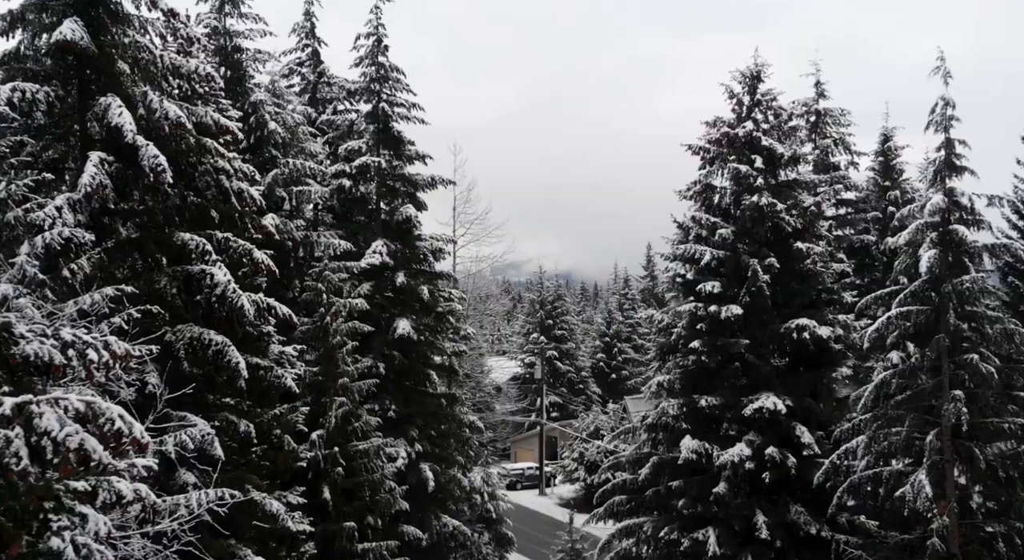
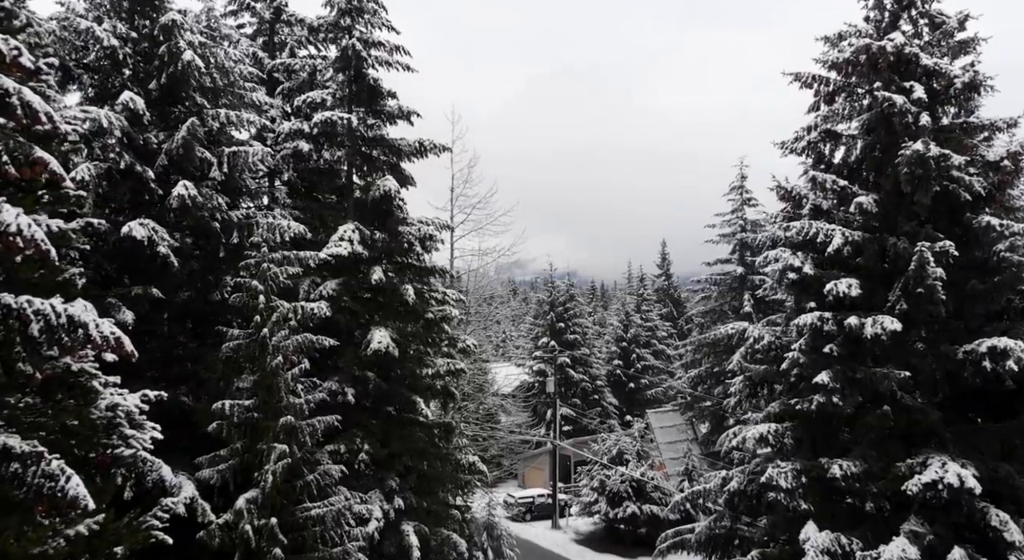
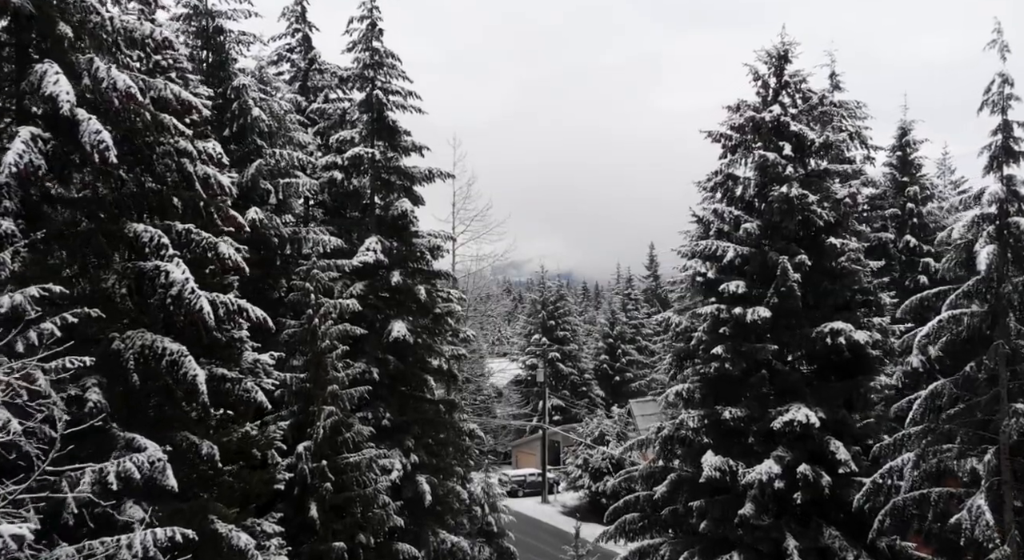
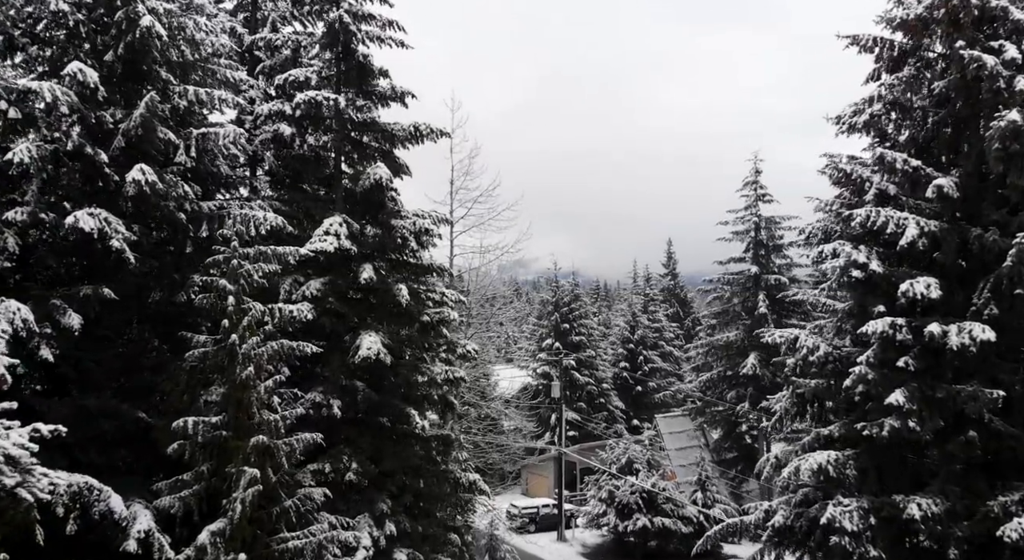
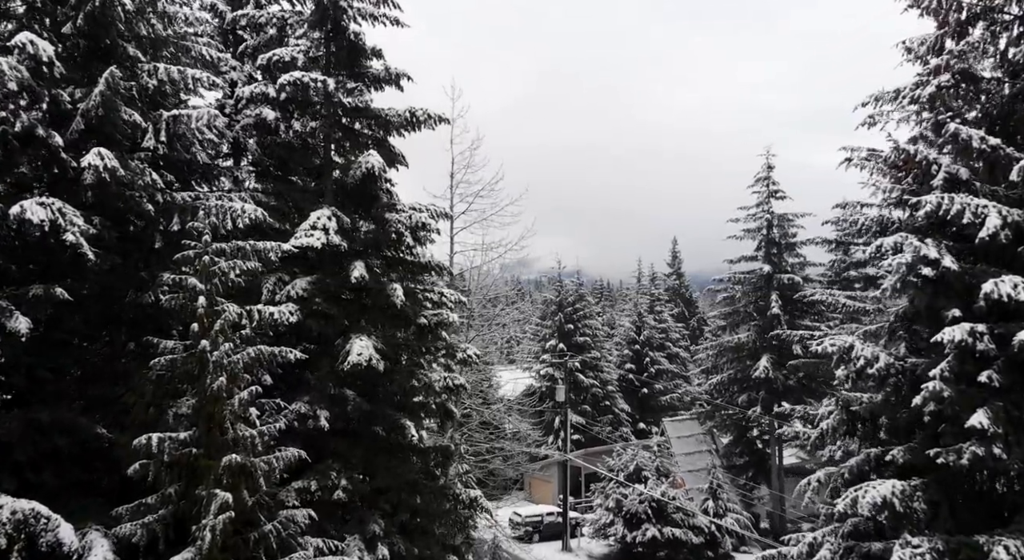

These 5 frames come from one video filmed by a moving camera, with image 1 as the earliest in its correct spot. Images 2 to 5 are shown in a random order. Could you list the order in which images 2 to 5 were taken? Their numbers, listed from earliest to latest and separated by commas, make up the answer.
3, 2, 4, 5
